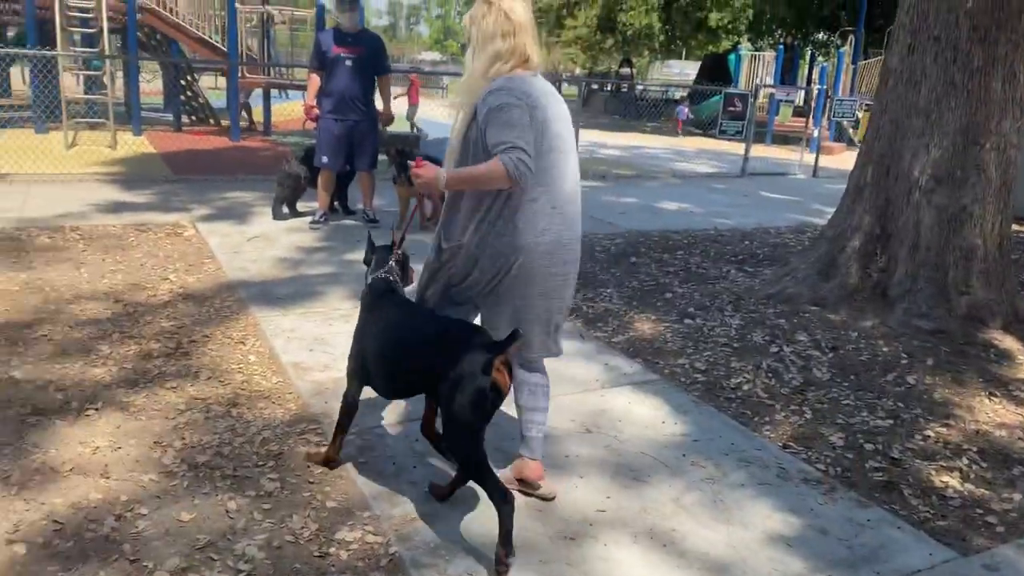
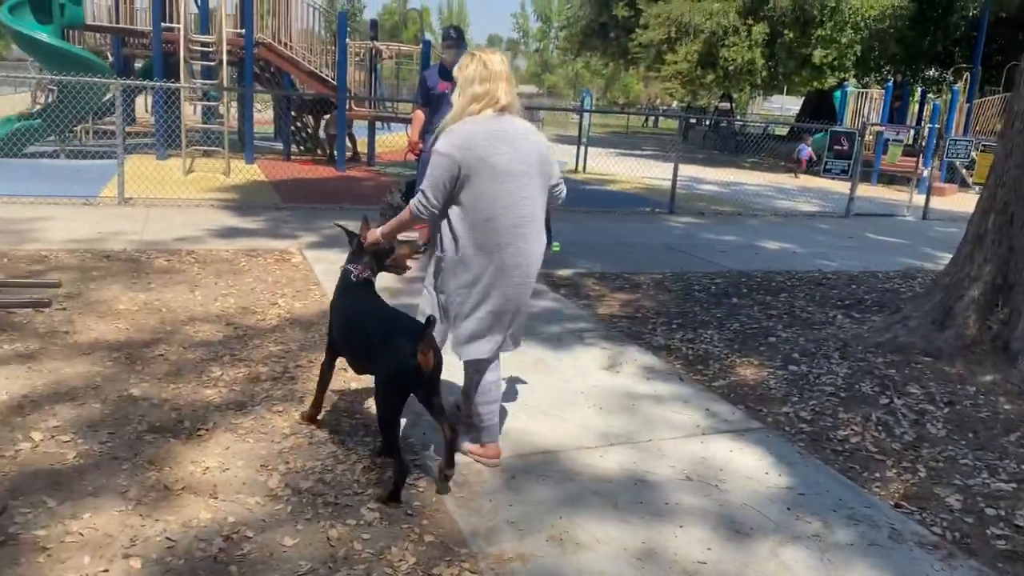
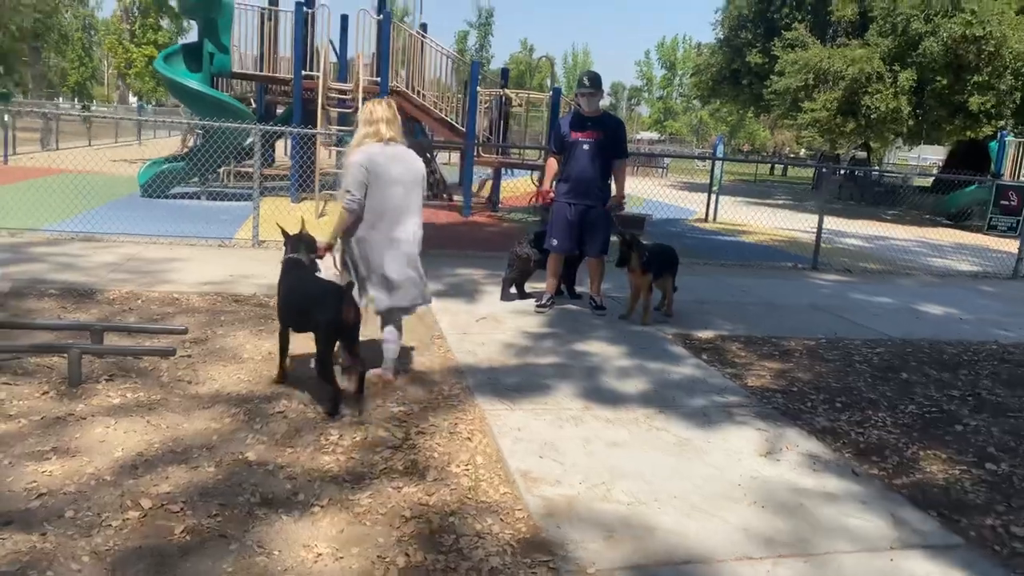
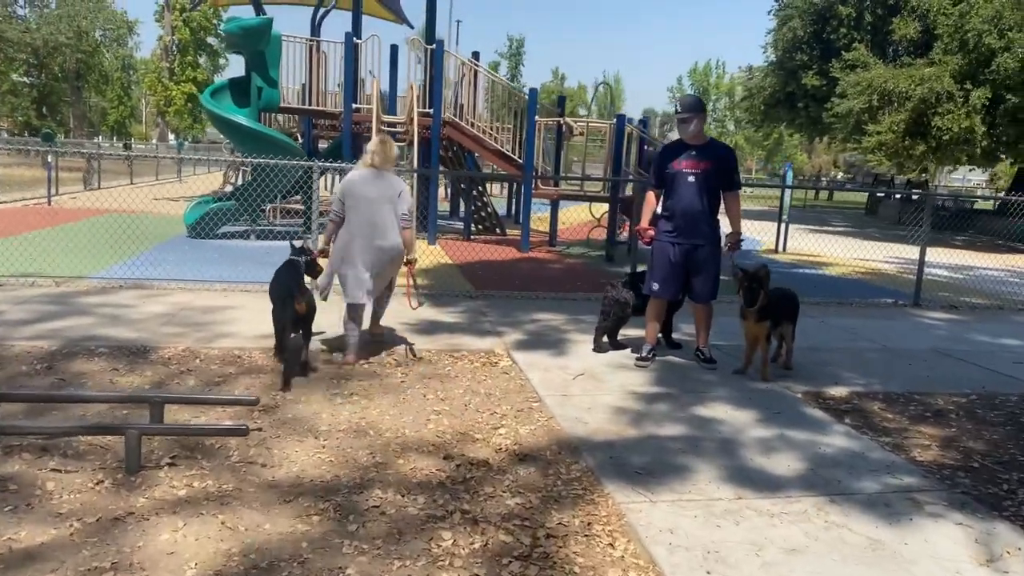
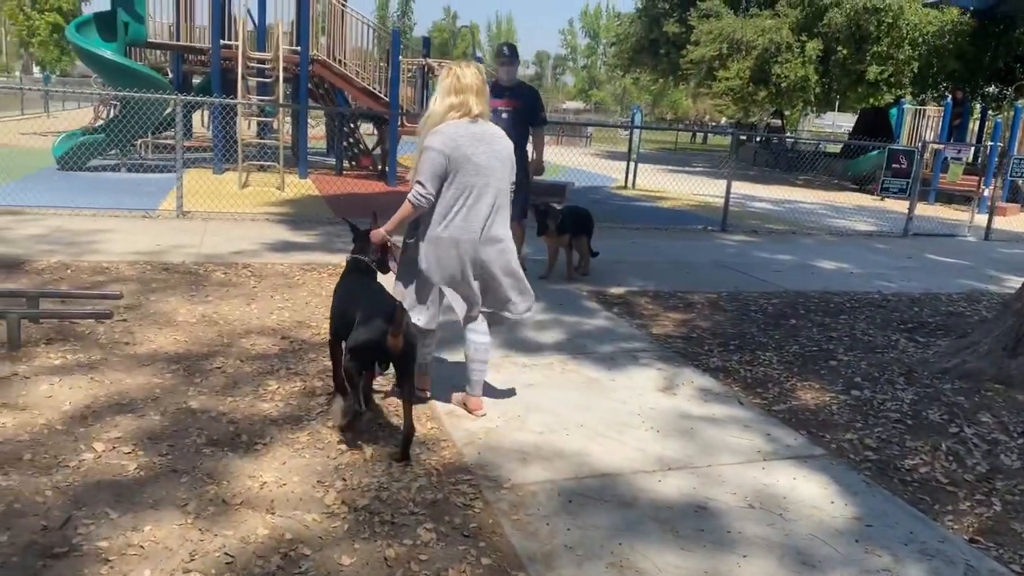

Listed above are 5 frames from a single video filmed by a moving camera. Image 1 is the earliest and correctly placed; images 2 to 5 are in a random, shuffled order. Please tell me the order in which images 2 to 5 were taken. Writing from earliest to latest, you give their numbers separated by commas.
2, 5, 3, 4
